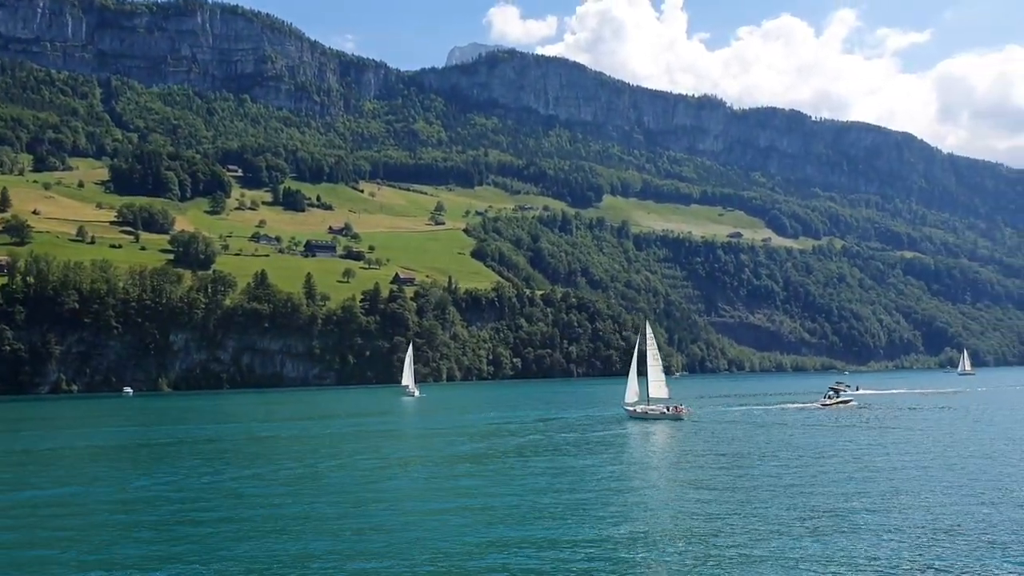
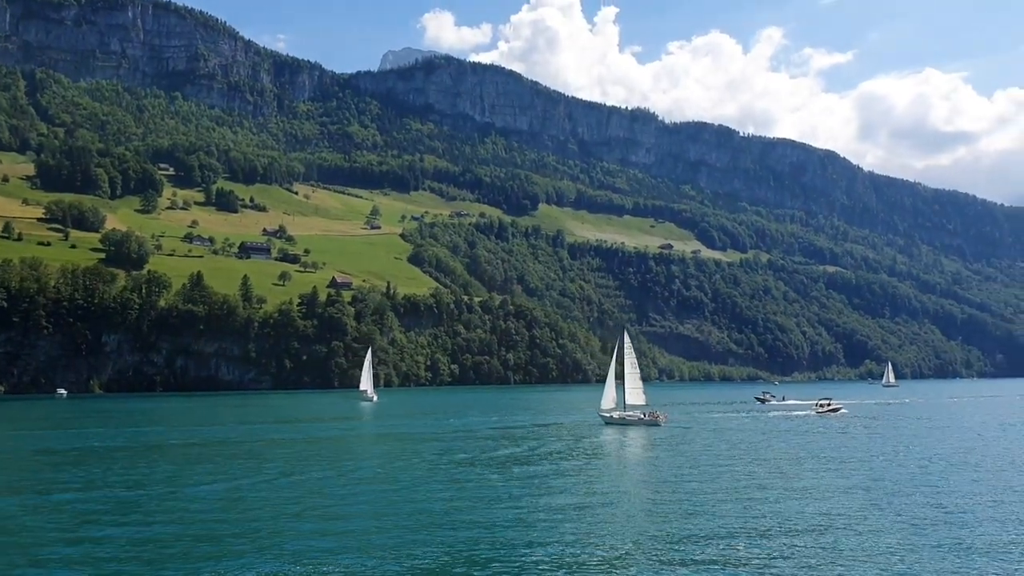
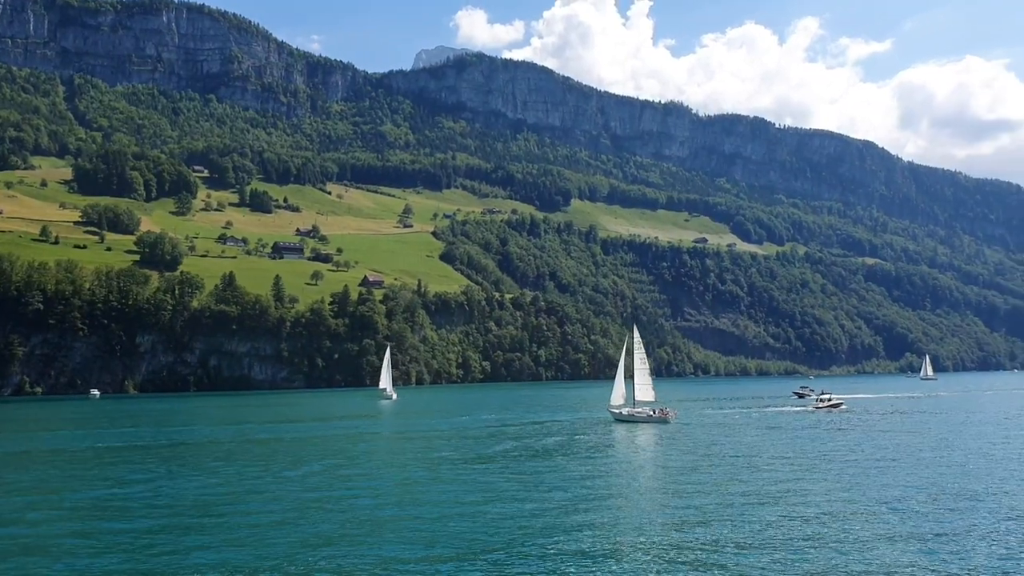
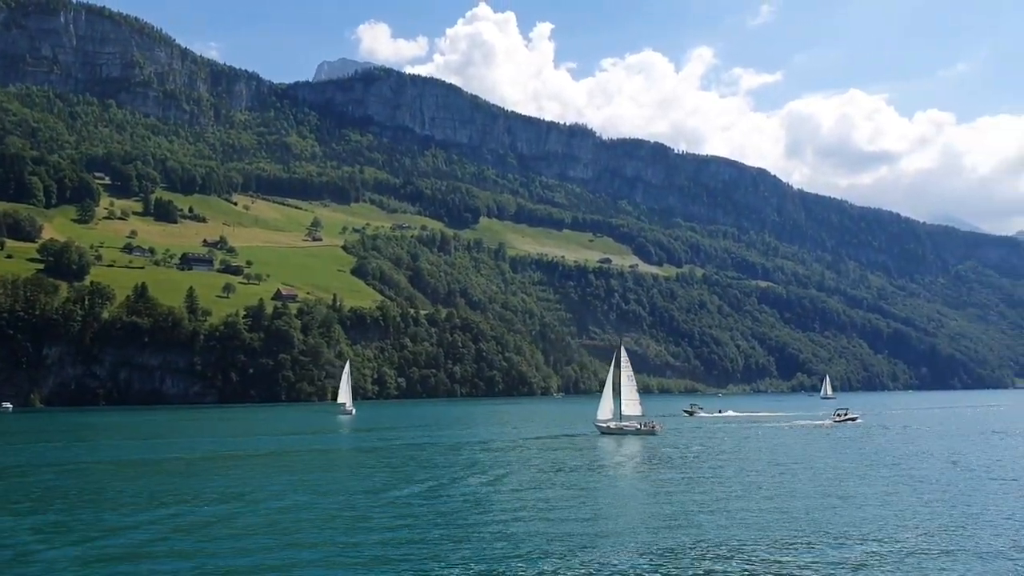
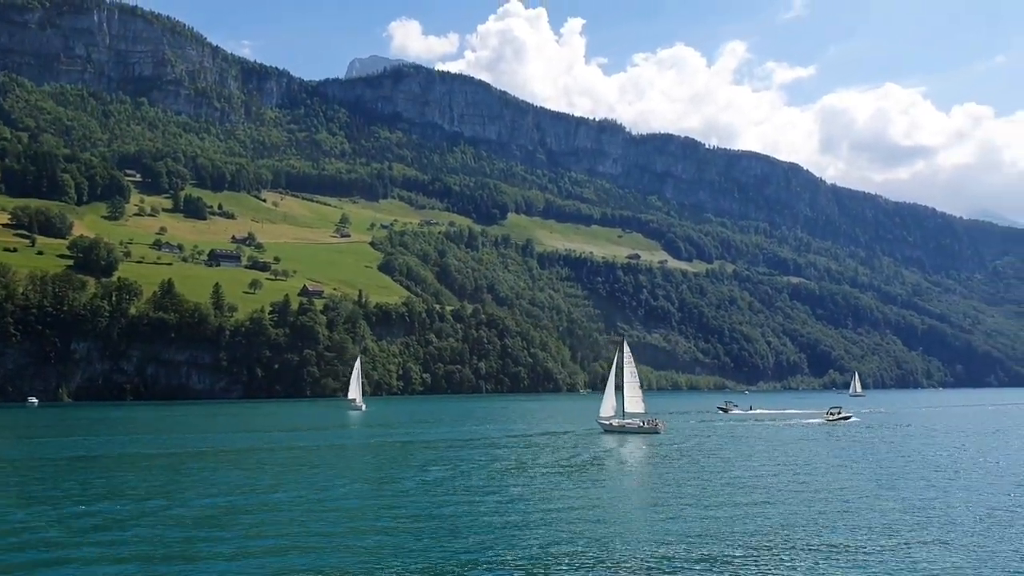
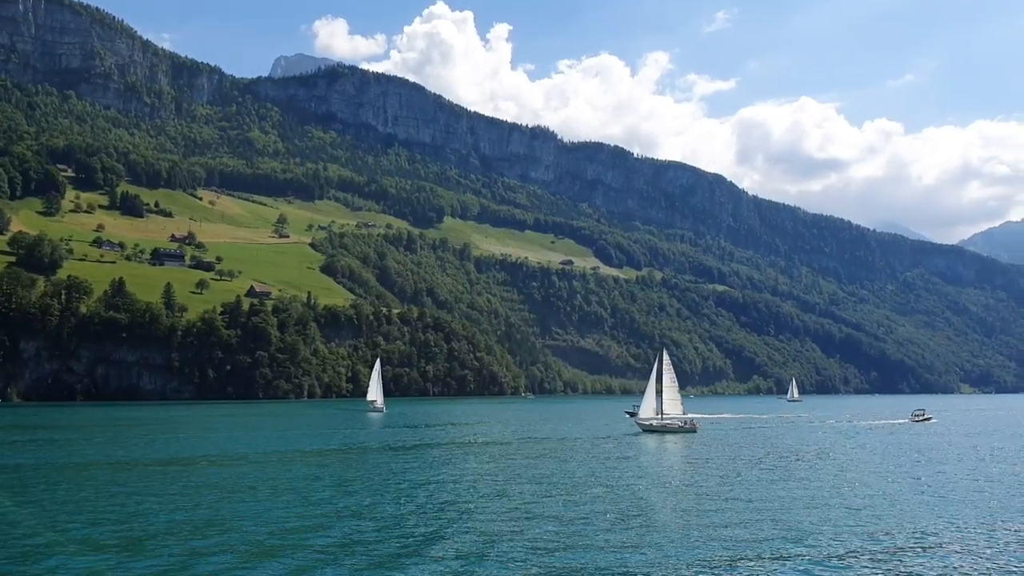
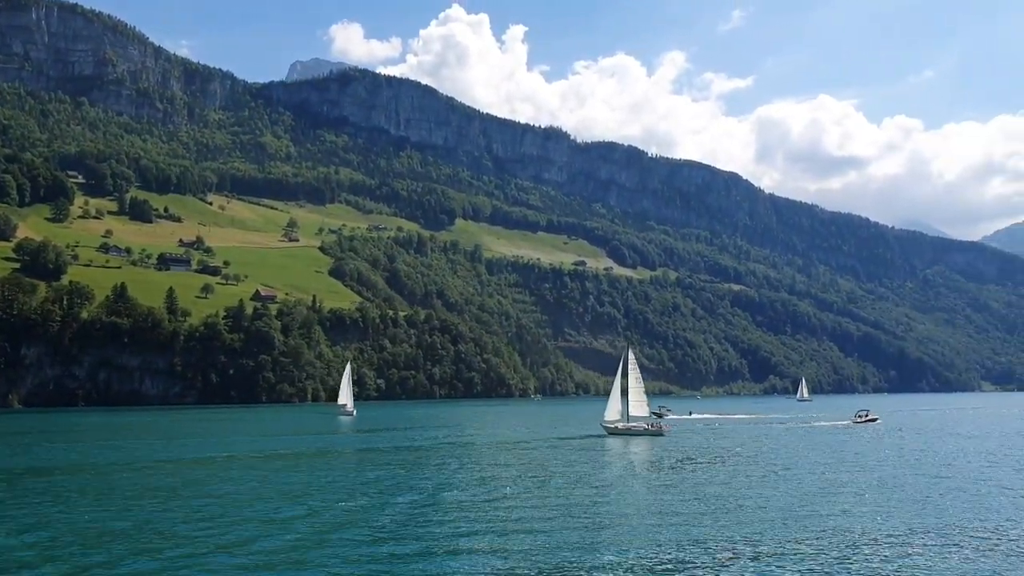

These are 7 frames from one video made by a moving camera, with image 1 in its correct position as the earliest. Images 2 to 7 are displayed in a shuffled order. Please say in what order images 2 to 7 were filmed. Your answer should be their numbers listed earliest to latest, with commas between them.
3, 2, 5, 4, 7, 6
